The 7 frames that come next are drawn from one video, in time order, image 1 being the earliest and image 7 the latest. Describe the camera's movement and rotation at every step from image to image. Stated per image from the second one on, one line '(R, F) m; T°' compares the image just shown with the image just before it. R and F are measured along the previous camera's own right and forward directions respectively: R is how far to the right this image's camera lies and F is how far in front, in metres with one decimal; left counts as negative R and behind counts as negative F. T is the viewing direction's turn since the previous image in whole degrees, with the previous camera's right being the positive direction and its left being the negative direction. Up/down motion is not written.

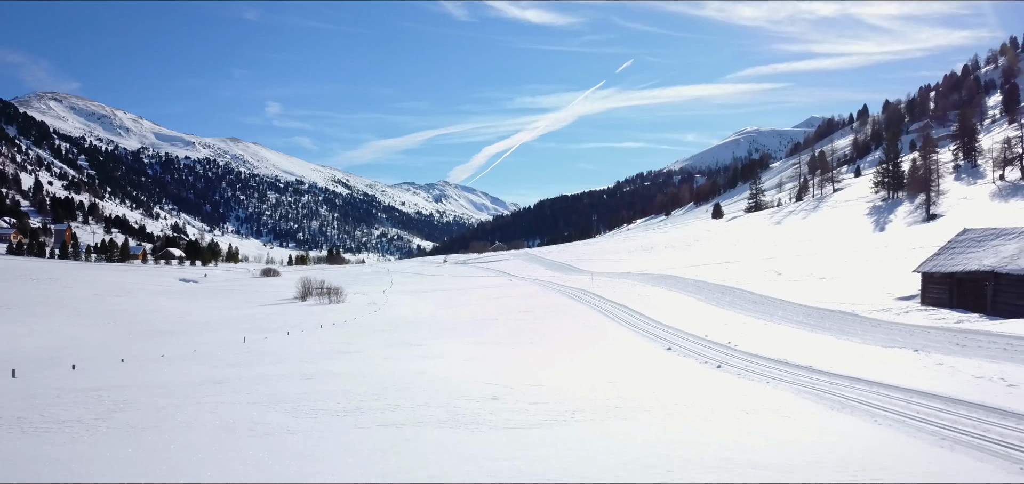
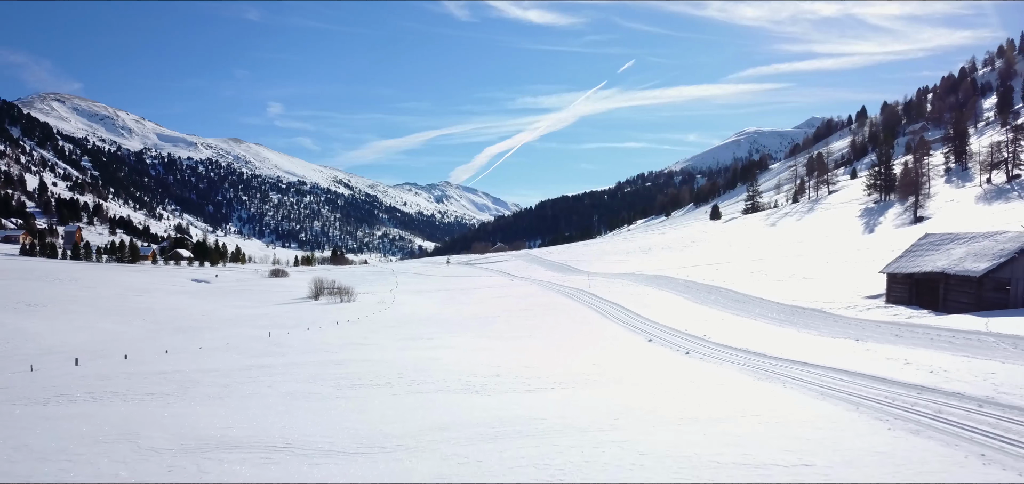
(0.0, -2.6) m; 0°
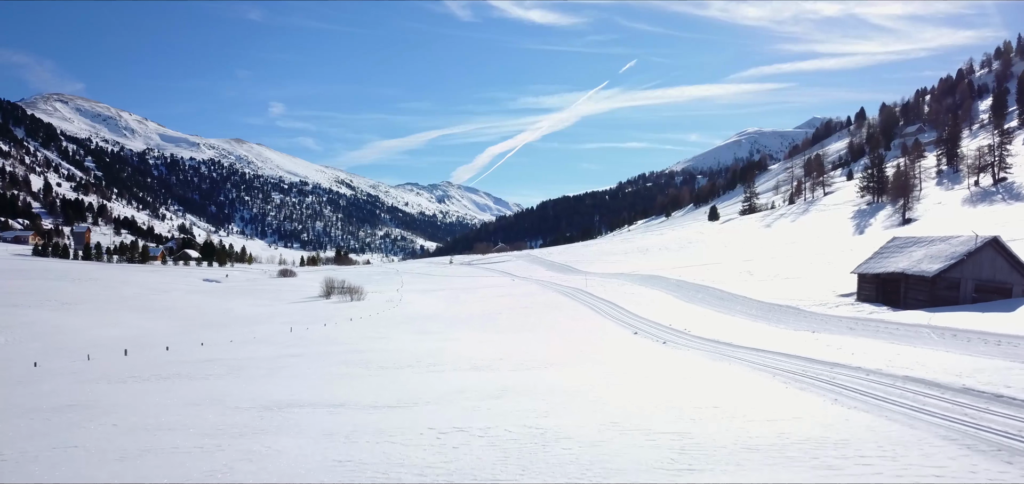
(0.0, -2.6) m; 0°
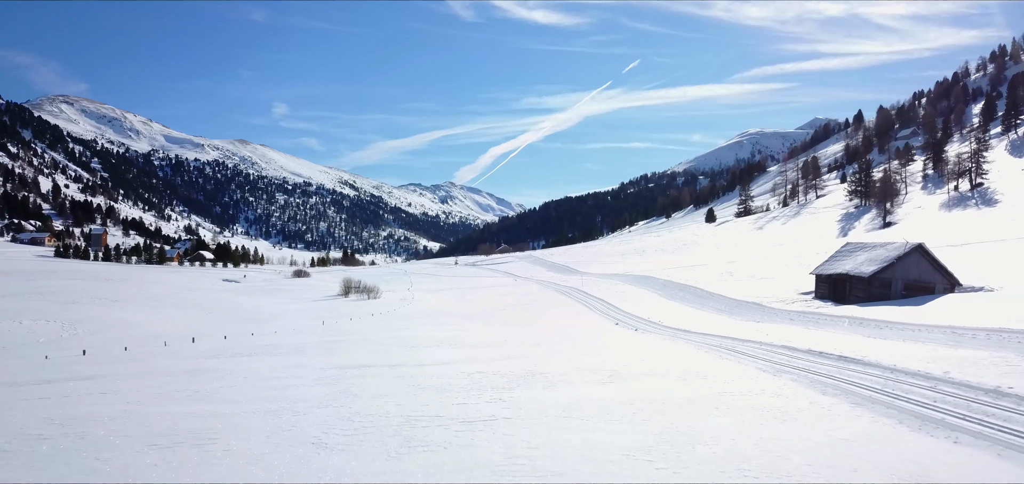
(+0.1, -4.8) m; 0°
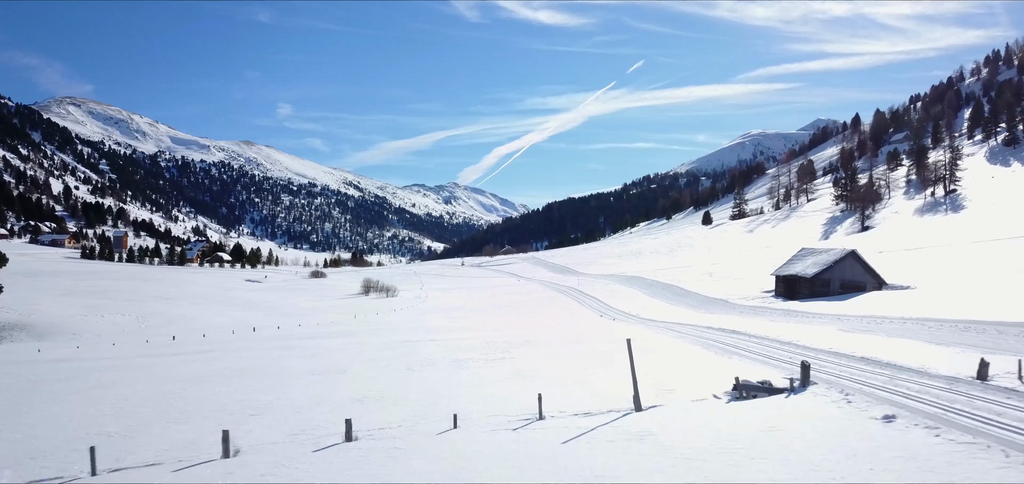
(+0.1, -6.2) m; 0°
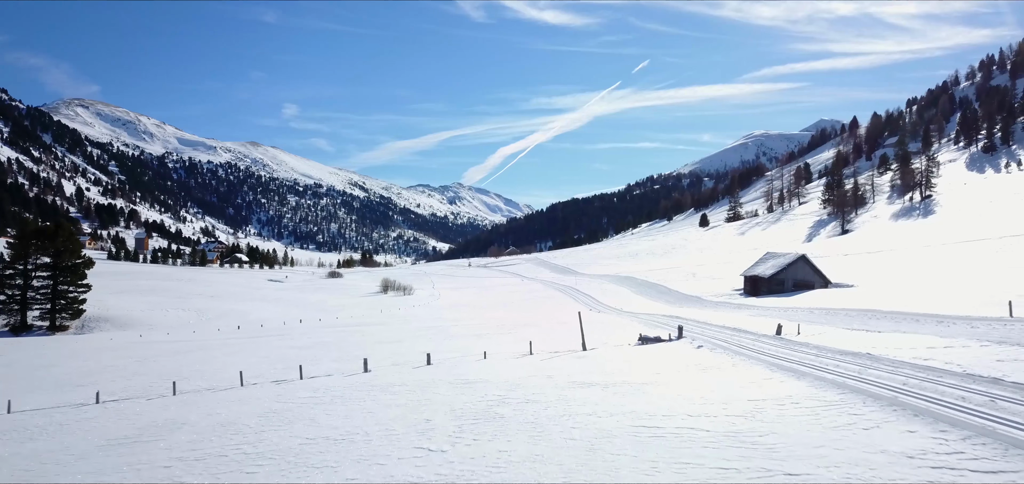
(+0.1, -6.8) m; -1°
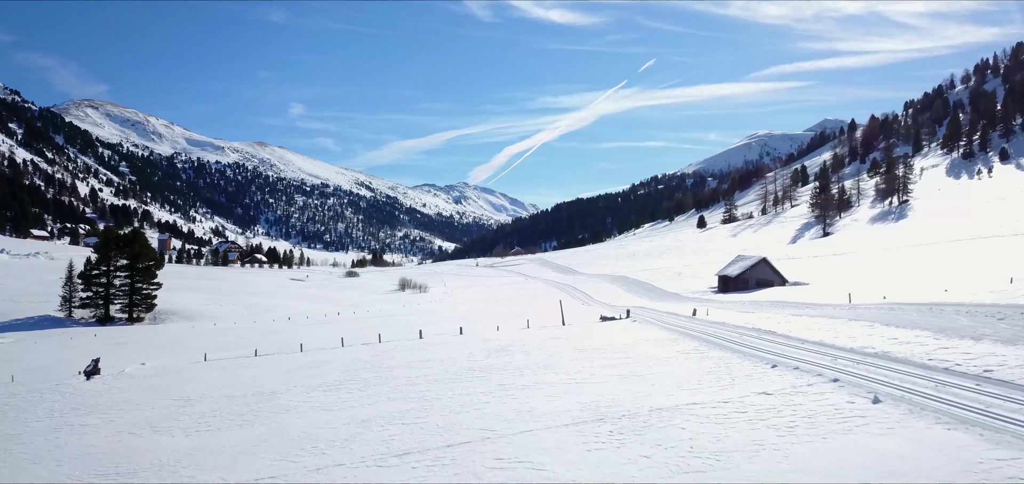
(+0.1, -7.6) m; -1°
